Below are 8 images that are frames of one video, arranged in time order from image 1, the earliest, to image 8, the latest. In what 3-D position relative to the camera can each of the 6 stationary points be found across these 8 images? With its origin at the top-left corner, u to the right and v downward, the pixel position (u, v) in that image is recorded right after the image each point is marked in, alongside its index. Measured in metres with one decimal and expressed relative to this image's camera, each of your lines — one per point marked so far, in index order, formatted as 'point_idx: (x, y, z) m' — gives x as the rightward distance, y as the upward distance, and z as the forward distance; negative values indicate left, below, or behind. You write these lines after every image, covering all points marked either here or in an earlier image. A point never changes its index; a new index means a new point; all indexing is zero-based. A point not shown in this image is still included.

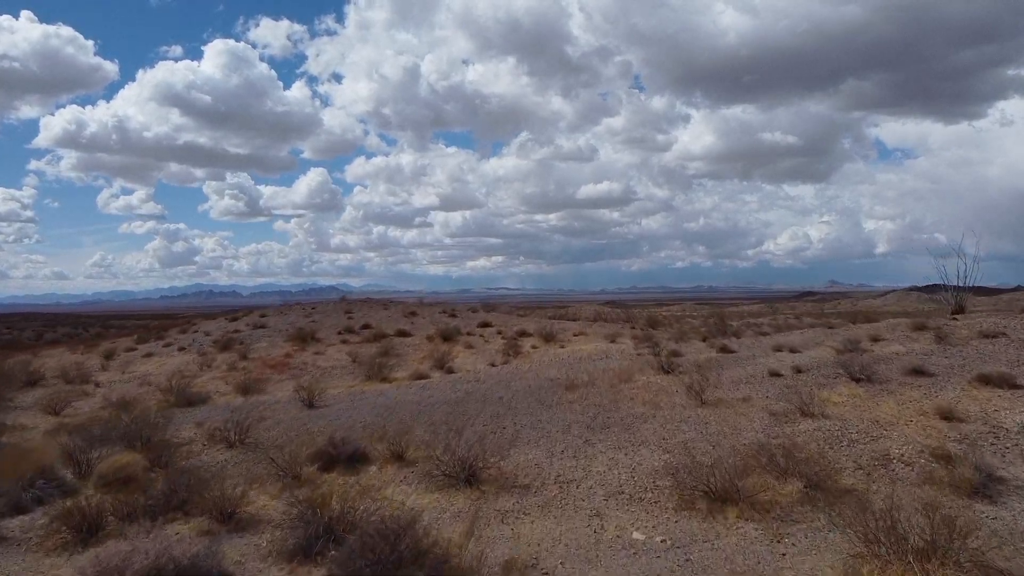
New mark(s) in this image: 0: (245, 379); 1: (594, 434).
0: (-6.4, -2.1, +16.5) m
1: (+1.2, -2.2, +9.9) m
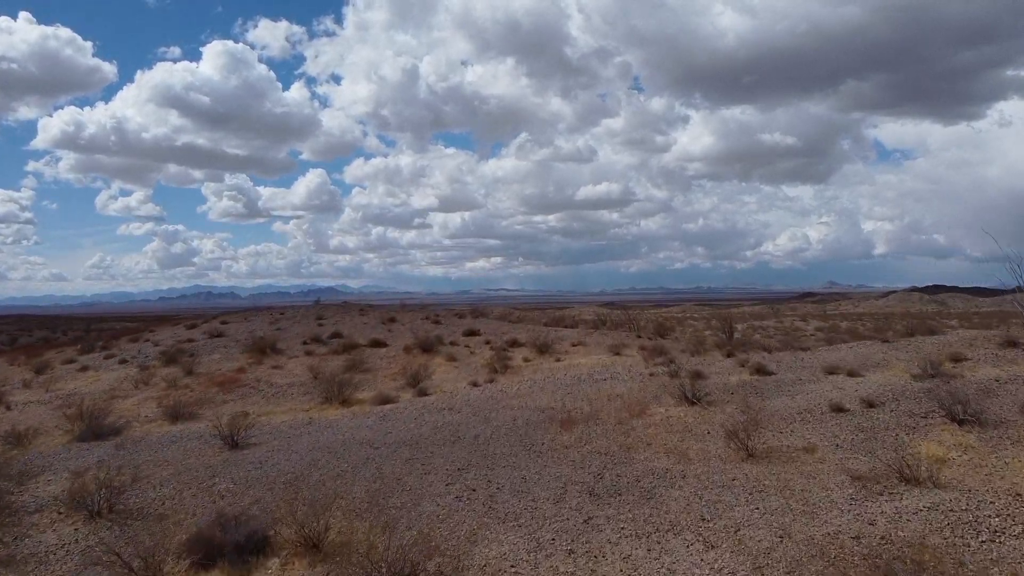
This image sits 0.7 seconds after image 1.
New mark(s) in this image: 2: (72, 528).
0: (-6.6, -2.2, +13.9) m
1: (+0.9, -2.2, +7.3) m
2: (-4.3, -2.3, +6.8) m
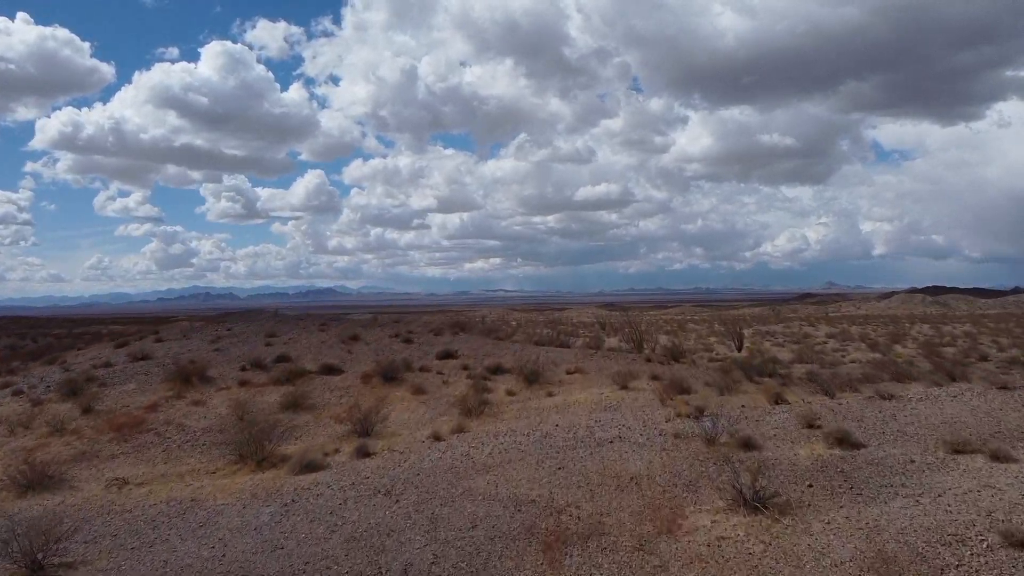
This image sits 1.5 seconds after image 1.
0: (-7.0, -2.5, +10.6) m
1: (+0.5, -2.5, +4.0) m
2: (-4.6, -2.6, +3.5) m
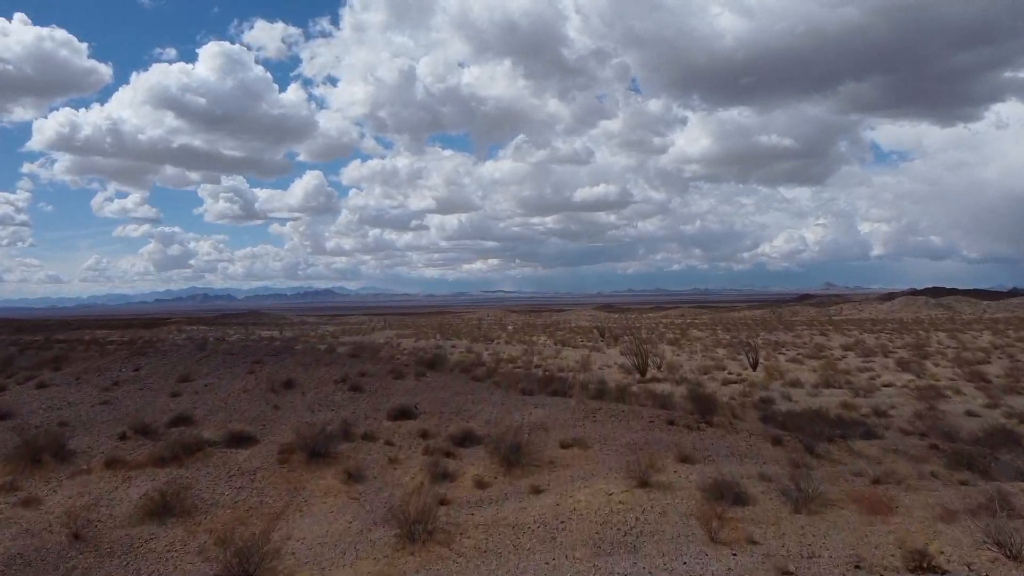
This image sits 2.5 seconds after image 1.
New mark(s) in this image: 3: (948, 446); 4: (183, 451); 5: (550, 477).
0: (-7.4, -3.2, +6.6) m
1: (+0.2, -3.1, 0.0) m
2: (-5.0, -3.3, -0.5) m
3: (+9.4, -3.3, +14.7) m
4: (-5.1, -2.5, +10.6) m
5: (+0.6, -2.6, +9.7) m
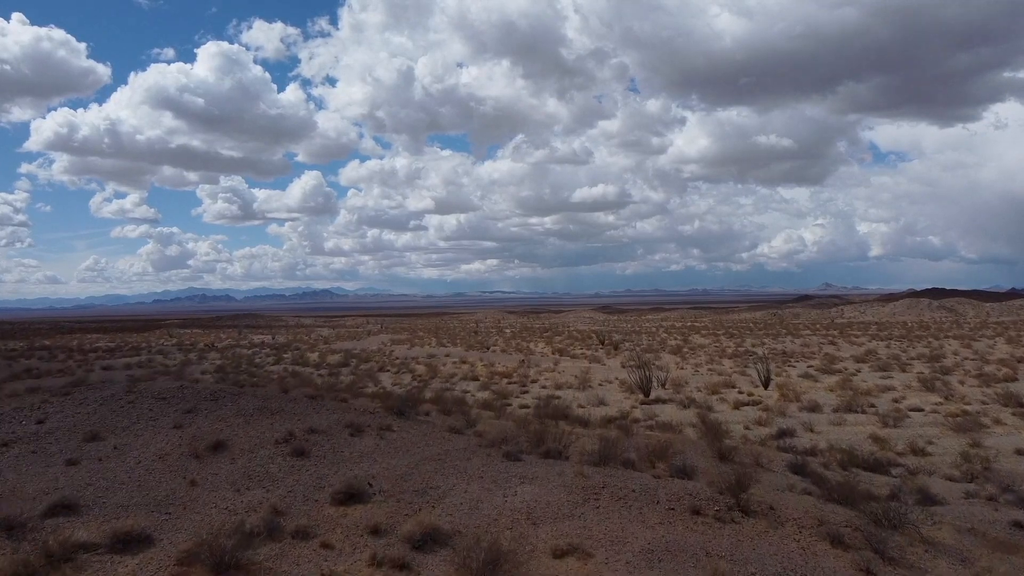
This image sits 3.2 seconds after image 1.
0: (-7.7, -3.8, +3.9) m
1: (-0.1, -3.8, -2.6) m
2: (-5.3, -3.9, -3.2) m
3: (+9.1, -3.9, +12.1) m
4: (-5.3, -3.1, +7.9) m
5: (+0.3, -3.2, +7.0) m
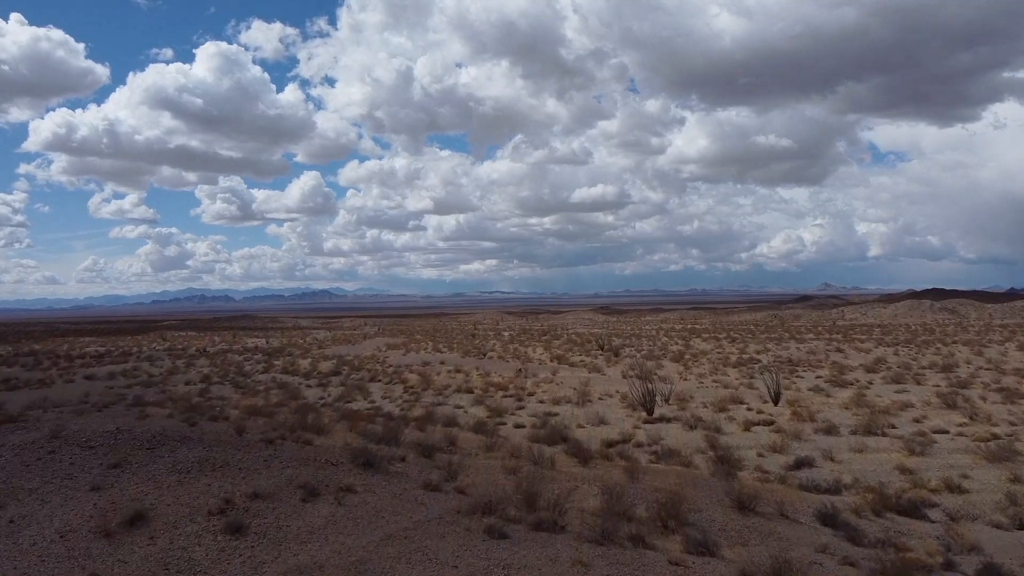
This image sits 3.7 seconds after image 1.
0: (-7.9, -4.3, +1.9) m
1: (-0.3, -4.3, -4.7) m
2: (-5.5, -4.4, -5.2) m
3: (+8.9, -4.4, +10.1) m
4: (-5.5, -3.6, +5.9) m
5: (+0.1, -3.7, +5.0) m
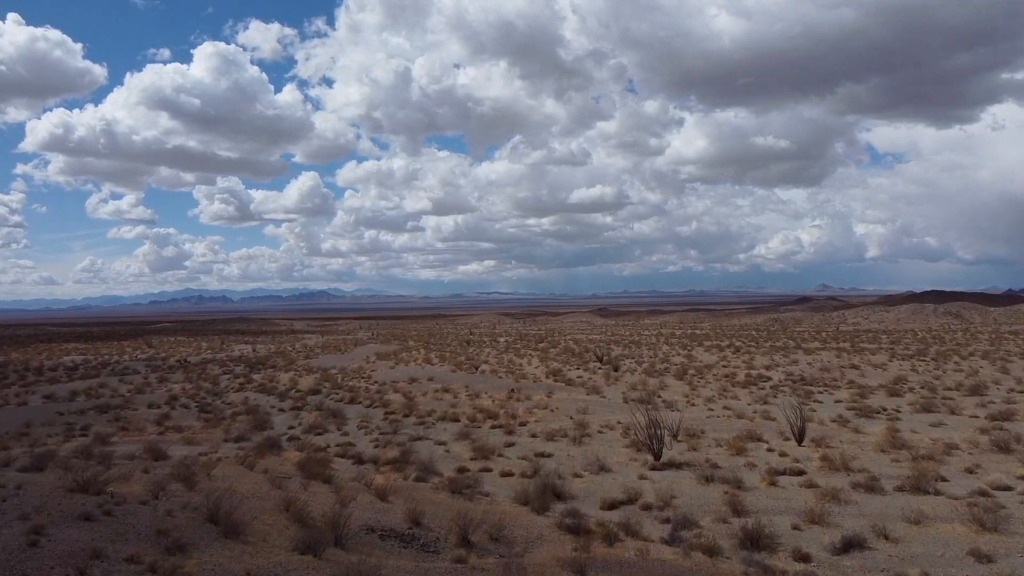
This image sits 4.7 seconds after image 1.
0: (-8.3, -5.3, -2.3) m
1: (-0.7, -5.2, -8.8) m
2: (-5.9, -5.3, -9.4) m
3: (+8.4, -5.4, +5.9) m
4: (-6.0, -4.6, +1.7) m
5: (-0.4, -4.7, +0.8) m
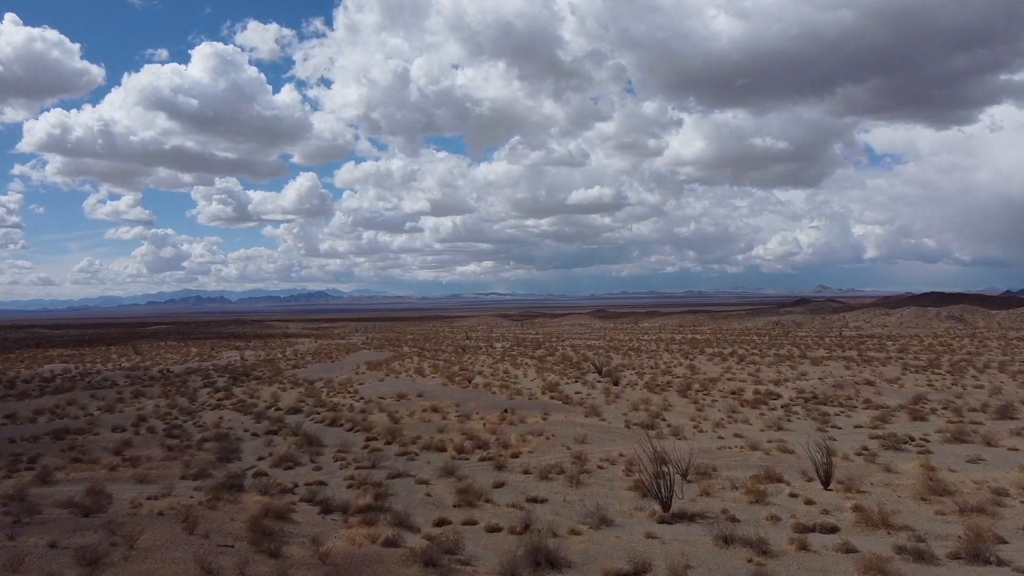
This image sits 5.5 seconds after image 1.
0: (-8.7, -6.1, -5.8) m
1: (-1.1, -6.1, -12.3) m
2: (-6.3, -6.2, -12.9) m
3: (+8.1, -6.2, +2.5) m
4: (-6.4, -5.4, -1.8) m
5: (-0.7, -5.5, -2.7) m
